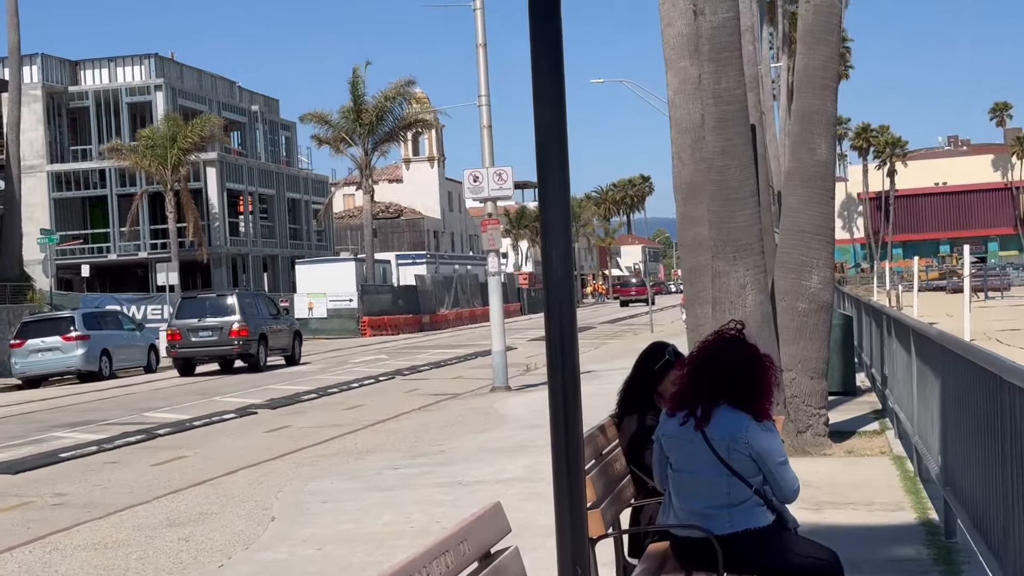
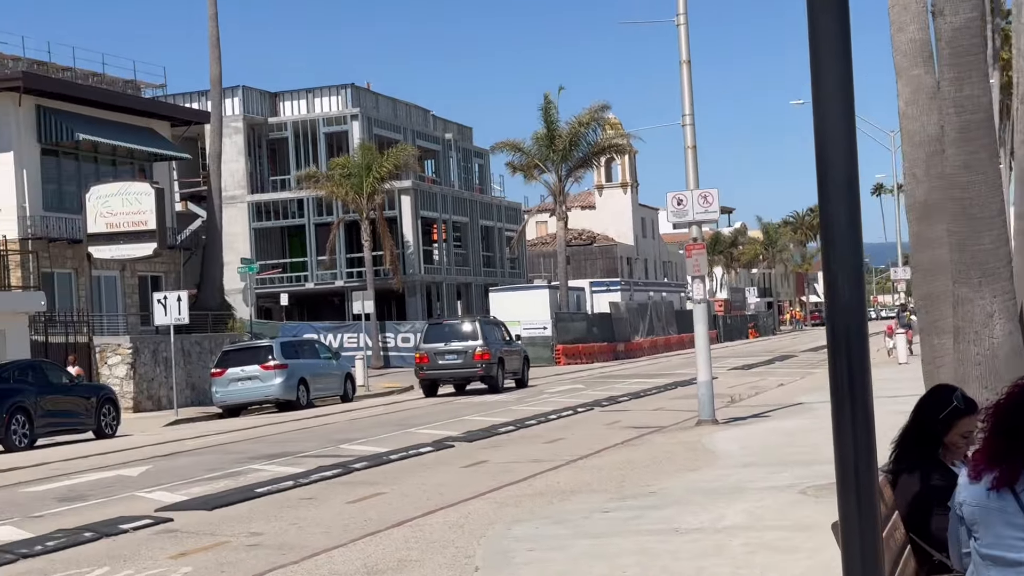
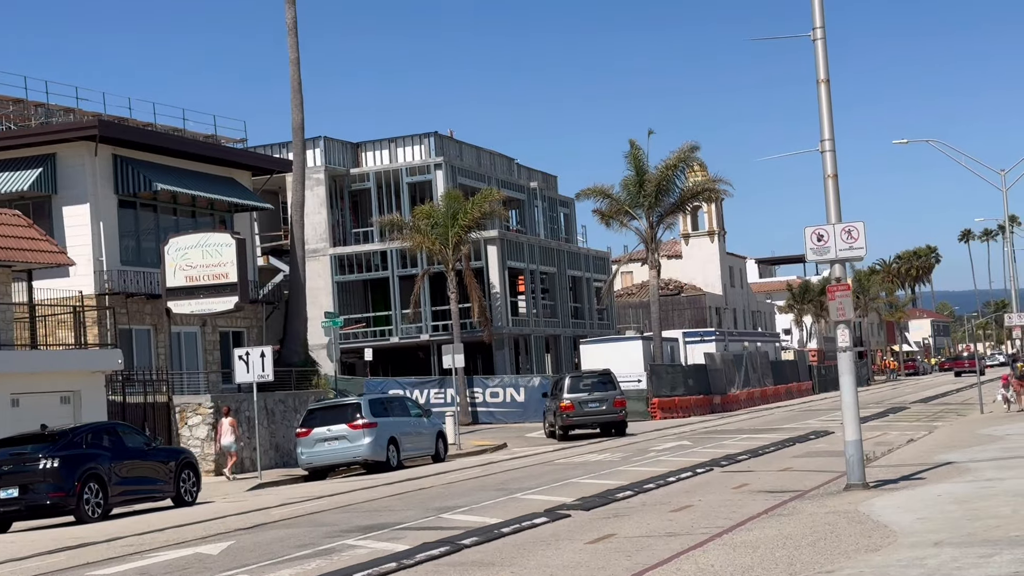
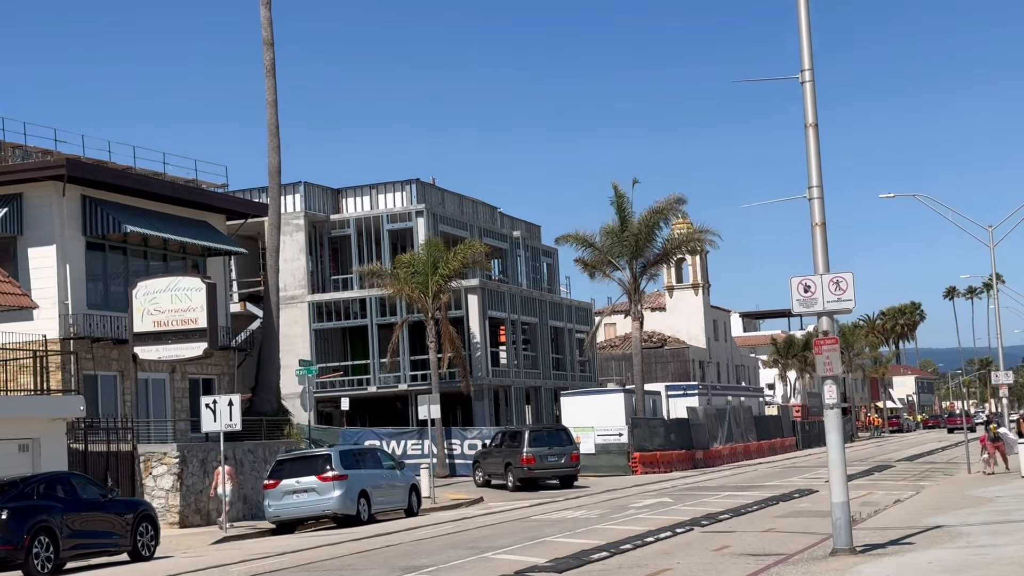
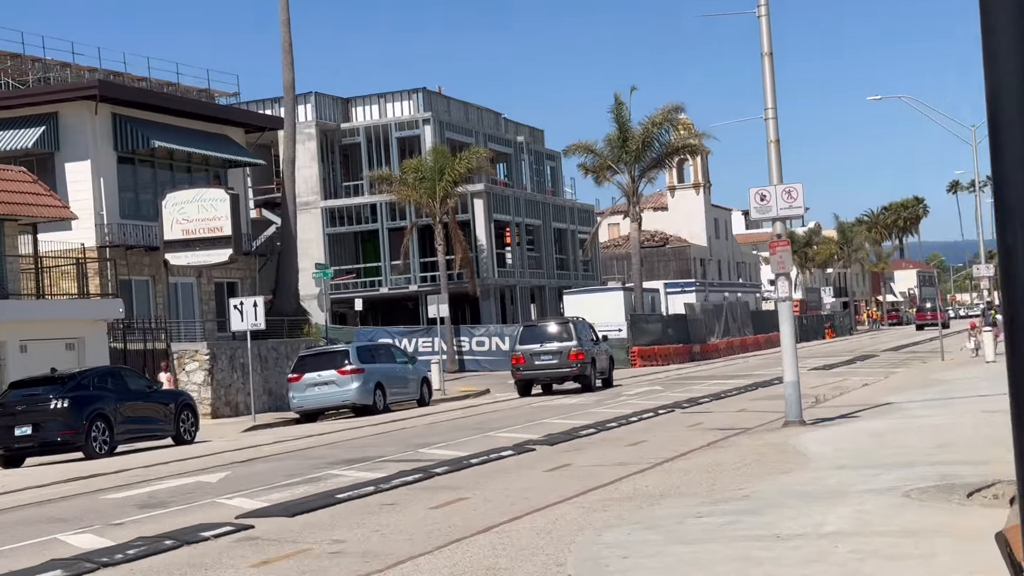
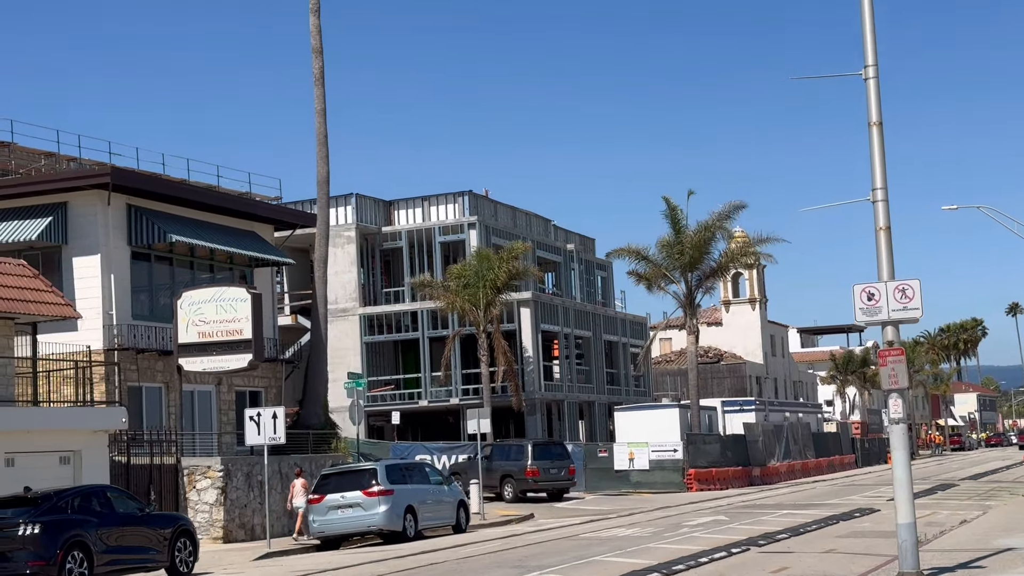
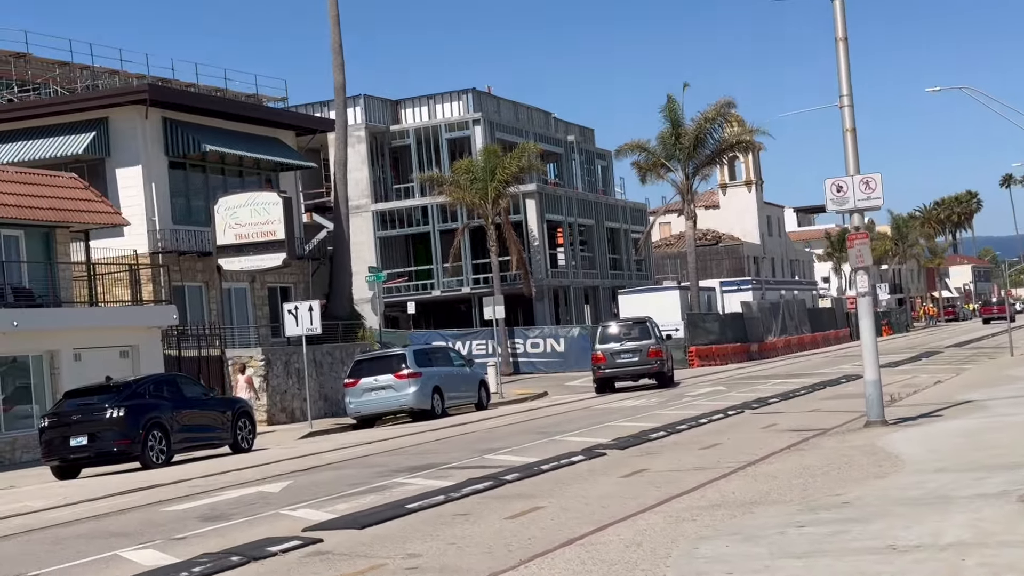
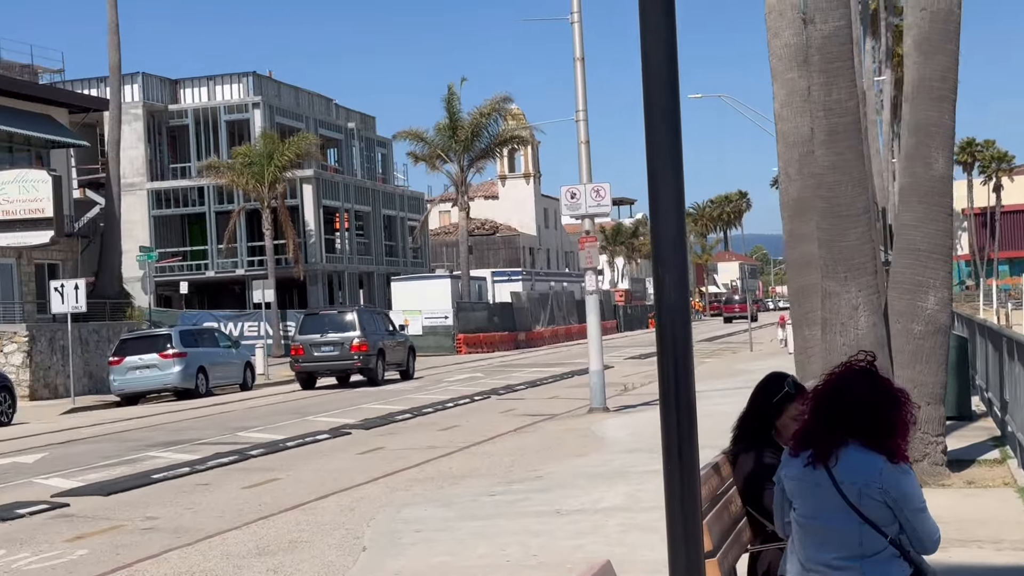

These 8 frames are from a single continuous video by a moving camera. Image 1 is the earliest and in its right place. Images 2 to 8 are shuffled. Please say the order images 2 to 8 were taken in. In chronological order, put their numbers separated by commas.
8, 2, 5, 7, 3, 4, 6
